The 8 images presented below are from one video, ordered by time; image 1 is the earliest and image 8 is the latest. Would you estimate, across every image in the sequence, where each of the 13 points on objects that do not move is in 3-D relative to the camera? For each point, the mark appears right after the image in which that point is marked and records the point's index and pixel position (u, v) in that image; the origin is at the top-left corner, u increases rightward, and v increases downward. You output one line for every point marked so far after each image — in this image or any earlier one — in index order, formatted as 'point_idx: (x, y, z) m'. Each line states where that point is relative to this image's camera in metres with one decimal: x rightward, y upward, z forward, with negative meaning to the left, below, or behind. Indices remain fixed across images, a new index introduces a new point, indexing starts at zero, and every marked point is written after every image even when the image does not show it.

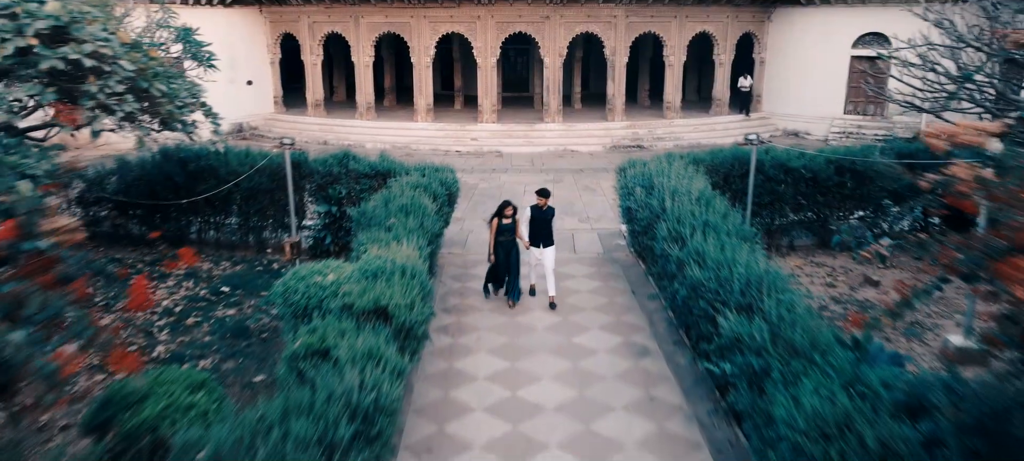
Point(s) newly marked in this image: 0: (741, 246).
0: (+1.1, -0.1, +5.7) m
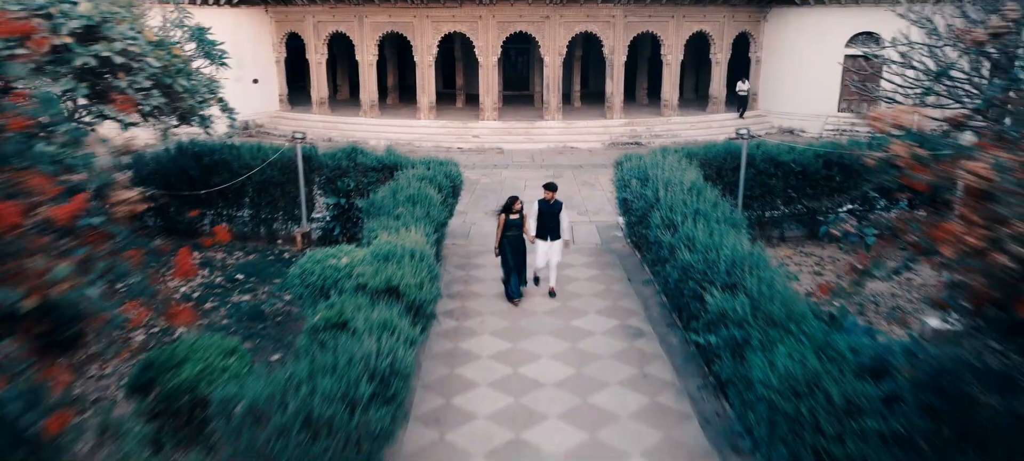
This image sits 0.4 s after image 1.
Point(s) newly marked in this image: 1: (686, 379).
0: (+1.2, 0.0, +6.1) m
1: (+0.9, -0.8, +6.1) m
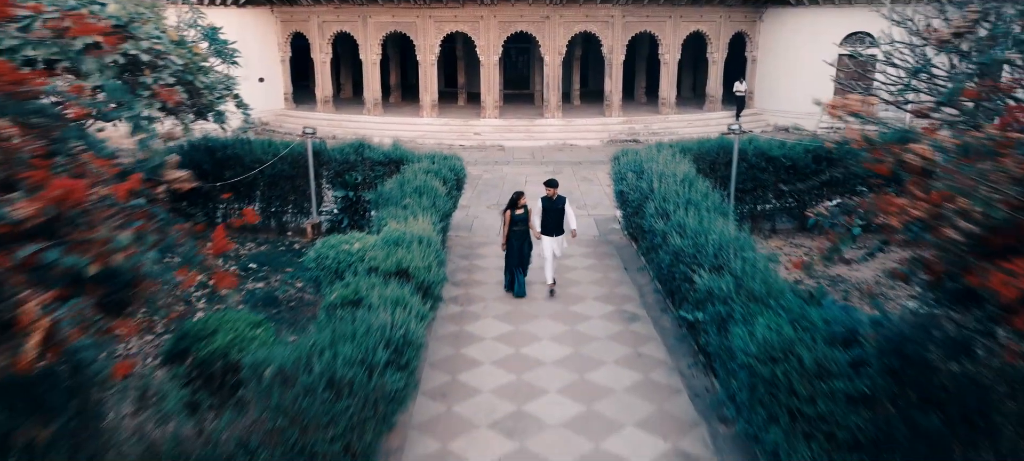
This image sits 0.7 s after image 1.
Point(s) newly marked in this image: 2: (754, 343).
0: (+1.2, +0.1, +6.5) m
1: (+0.9, -0.7, +6.5) m
2: (+1.0, -0.4, +4.7) m
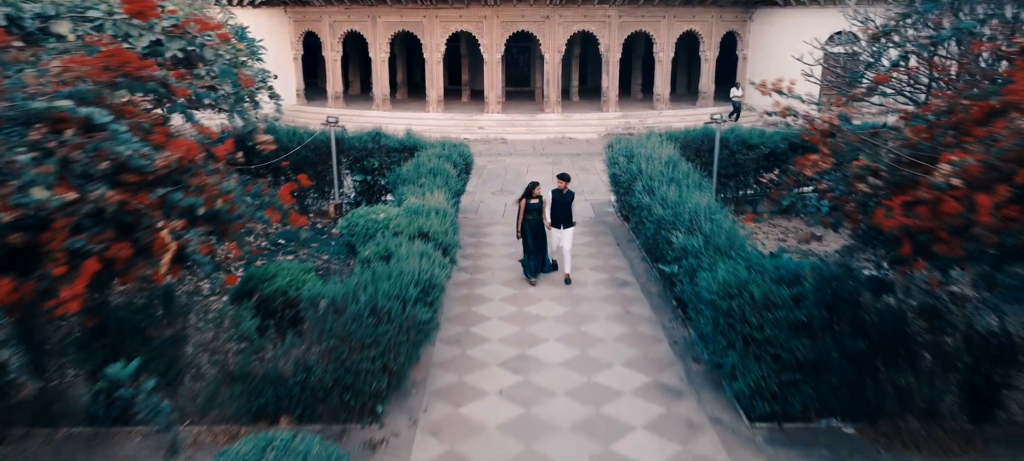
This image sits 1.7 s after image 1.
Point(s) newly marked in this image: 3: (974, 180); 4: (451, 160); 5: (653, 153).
0: (+1.2, +0.2, +7.4) m
1: (+1.0, -0.5, +7.4) m
2: (+1.0, -0.3, +5.6) m
3: (+1.4, +0.2, +3.5) m
4: (-0.5, +0.6, +9.8) m
5: (+1.1, +0.6, +8.9) m
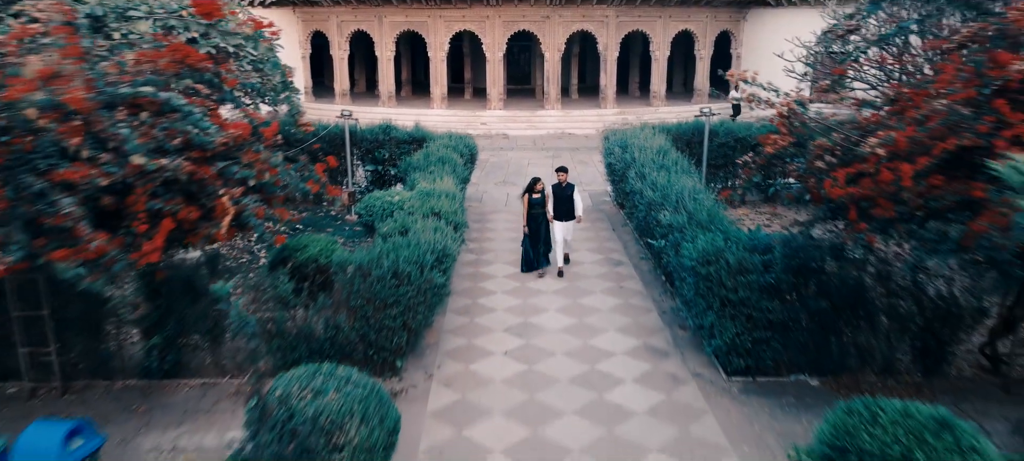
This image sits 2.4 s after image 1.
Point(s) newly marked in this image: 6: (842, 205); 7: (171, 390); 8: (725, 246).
0: (+1.2, +0.4, +8.1) m
1: (+1.0, -0.4, +8.1) m
2: (+1.0, -0.1, +6.3) m
3: (+1.4, +0.3, +4.2) m
4: (-0.5, +0.7, +10.5) m
5: (+1.1, +0.7, +9.6) m
6: (+1.4, +0.1, +4.9) m
7: (-1.8, -0.8, +5.9) m
8: (+1.1, -0.1, +6.2) m
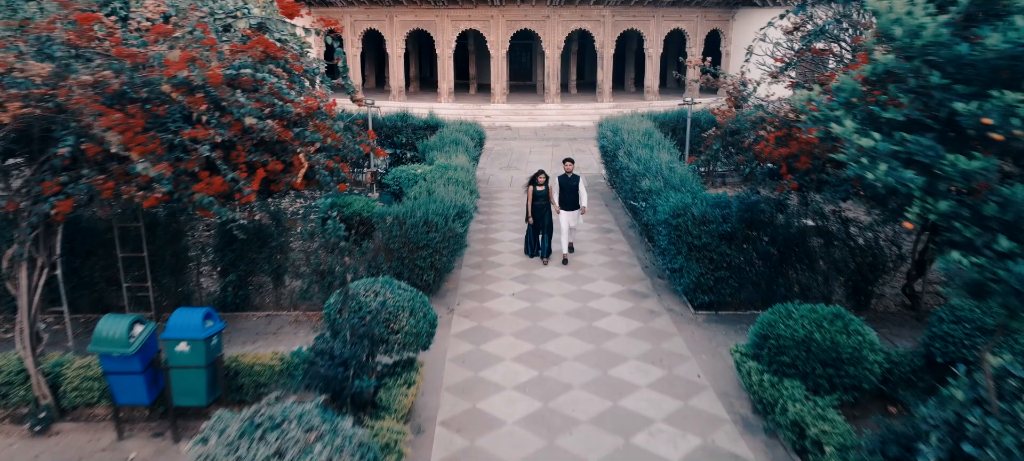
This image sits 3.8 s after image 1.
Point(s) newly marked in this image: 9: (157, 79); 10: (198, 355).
0: (+1.3, +0.6, +9.5) m
1: (+1.0, -0.2, +9.5) m
2: (+1.1, +0.1, +7.7) m
3: (+1.5, +0.5, +5.6) m
4: (-0.5, +1.0, +11.9) m
5: (+1.2, +1.0, +11.0) m
6: (+1.5, +0.4, +6.3) m
7: (-1.7, -0.6, +7.2) m
8: (+1.2, +0.2, +7.6) m
9: (-1.6, +0.7, +5.0) m
10: (-1.3, -0.5, +4.8) m
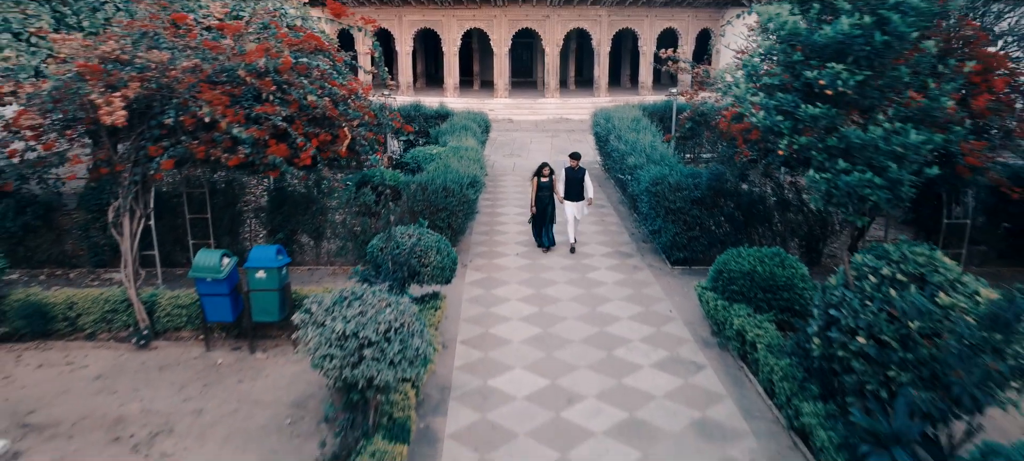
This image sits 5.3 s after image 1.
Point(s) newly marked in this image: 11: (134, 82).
0: (+1.3, +0.9, +10.8) m
1: (+1.1, +0.1, +10.8) m
2: (+1.1, +0.4, +9.0) m
3: (+1.5, +0.8, +6.9) m
4: (-0.4, +1.2, +13.2) m
5: (+1.2, +1.2, +12.3) m
6: (+1.5, +0.6, +7.6) m
7: (-1.7, -0.3, +8.6) m
8: (+1.2, +0.4, +8.9) m
9: (-1.6, +0.9, +6.4) m
10: (-1.3, -0.3, +6.2) m
11: (-1.9, +0.8, +5.8) m
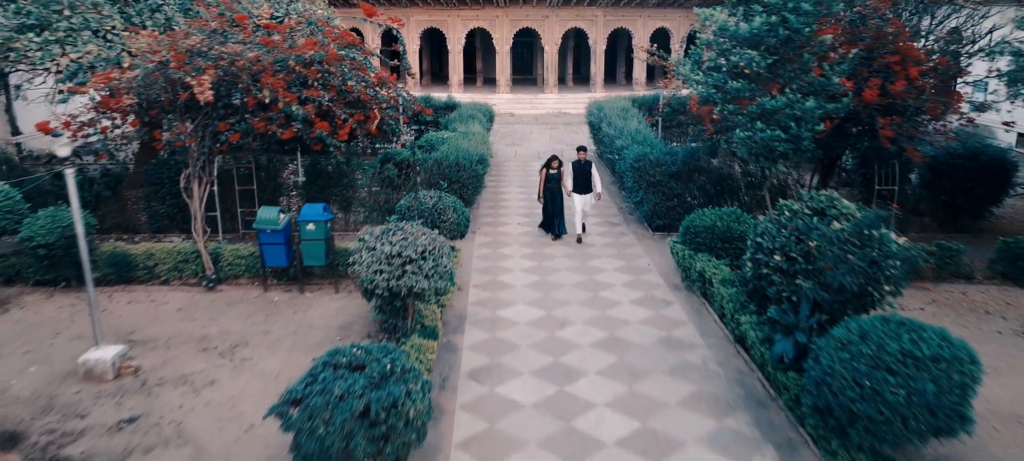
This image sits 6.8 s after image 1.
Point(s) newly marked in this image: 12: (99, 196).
0: (+1.3, +1.1, +12.2) m
1: (+1.1, +0.4, +12.2) m
2: (+1.1, +0.6, +10.4) m
3: (+1.5, +1.1, +8.3) m
4: (-0.4, +1.5, +14.6) m
5: (+1.2, +1.5, +13.7) m
6: (+1.5, +0.9, +9.0) m
7: (-1.7, -0.1, +9.9) m
8: (+1.2, +0.7, +10.3) m
9: (-1.5, +1.2, +7.7) m
10: (-1.3, 0.0, +7.5) m
11: (-1.9, +1.0, +7.2) m
12: (-3.6, +0.3, +9.9) m
